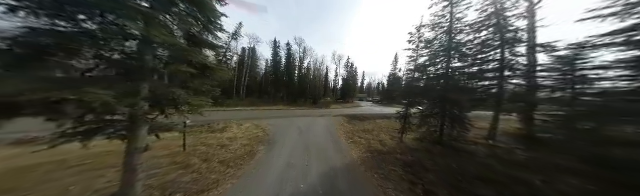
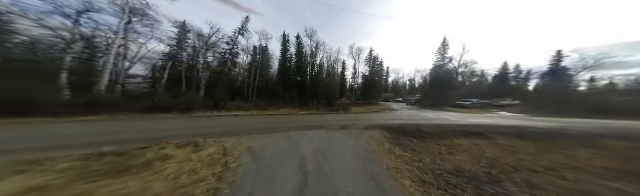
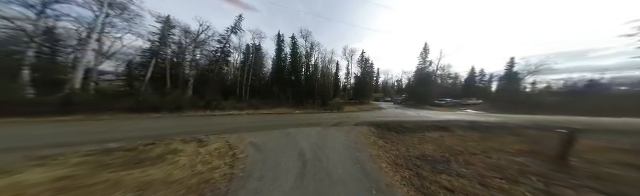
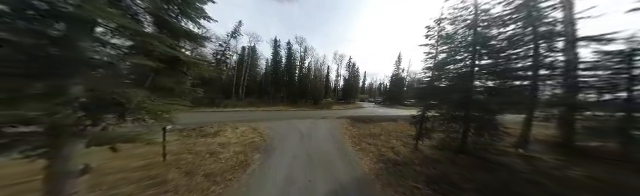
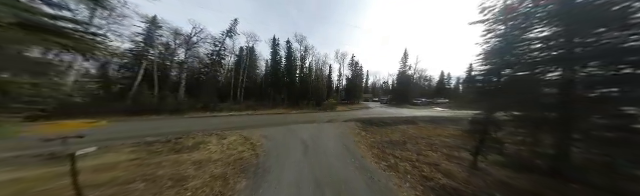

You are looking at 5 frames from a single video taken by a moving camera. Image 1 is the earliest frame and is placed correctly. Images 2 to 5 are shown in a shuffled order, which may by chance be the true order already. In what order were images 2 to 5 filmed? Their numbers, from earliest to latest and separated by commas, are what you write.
4, 5, 3, 2
